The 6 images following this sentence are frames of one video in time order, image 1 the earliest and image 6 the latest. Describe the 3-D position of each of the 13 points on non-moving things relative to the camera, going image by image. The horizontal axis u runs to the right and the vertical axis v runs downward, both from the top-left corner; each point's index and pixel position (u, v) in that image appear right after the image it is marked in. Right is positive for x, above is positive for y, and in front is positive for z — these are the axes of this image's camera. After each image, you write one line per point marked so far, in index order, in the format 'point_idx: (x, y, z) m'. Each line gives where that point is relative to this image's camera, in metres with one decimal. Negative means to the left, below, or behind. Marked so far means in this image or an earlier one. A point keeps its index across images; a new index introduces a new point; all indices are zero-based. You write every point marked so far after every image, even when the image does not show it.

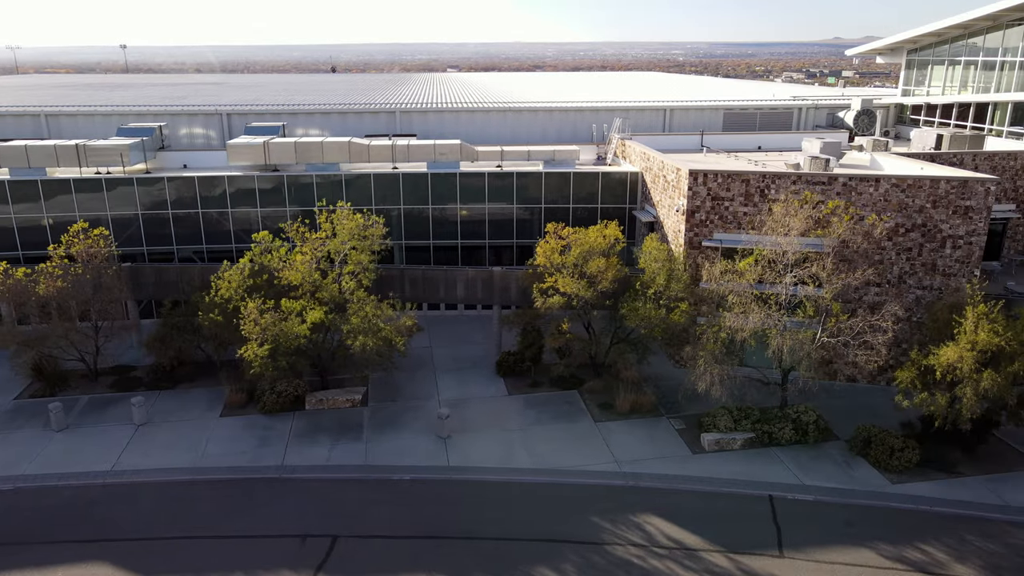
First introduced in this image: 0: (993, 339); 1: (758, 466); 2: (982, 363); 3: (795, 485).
0: (+8.7, -0.9, +16.6) m
1: (+4.9, -3.5, +18.0) m
2: (+8.7, -1.4, +16.8) m
3: (+5.4, -3.7, +17.2) m
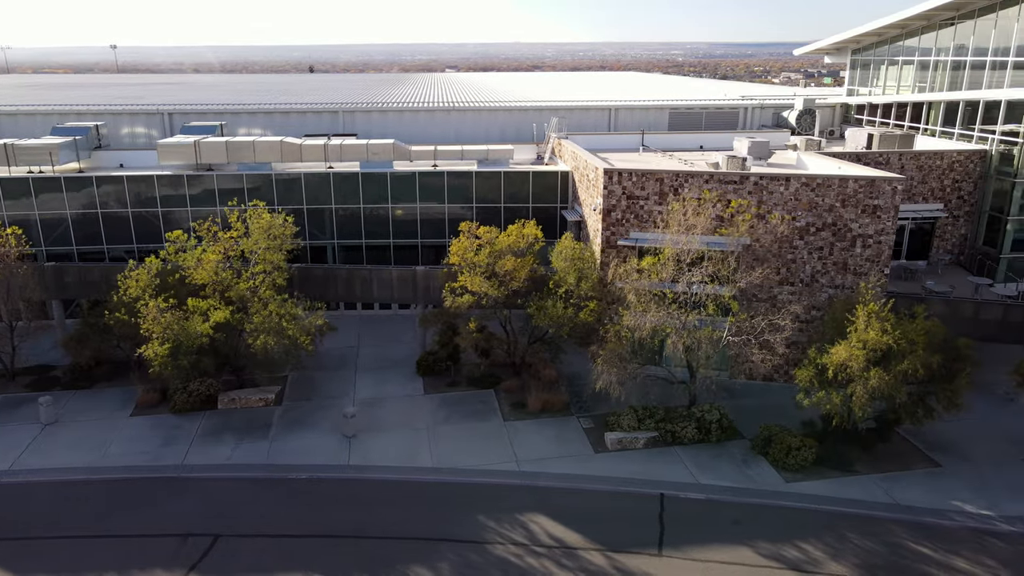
0: (+6.7, -0.9, +16.6) m
1: (+2.9, -3.5, +18.0) m
2: (+6.7, -1.4, +16.8) m
3: (+3.3, -3.7, +17.2) m
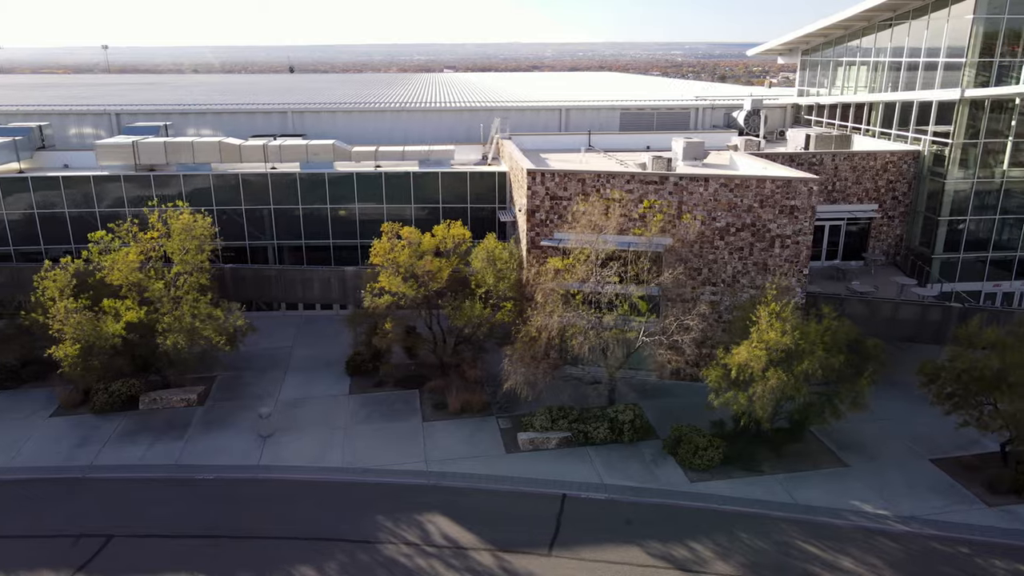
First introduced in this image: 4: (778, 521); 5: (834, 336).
0: (+4.9, -0.9, +16.6) m
1: (+1.1, -3.5, +18.1) m
2: (+4.9, -1.4, +16.9) m
3: (+1.5, -3.7, +17.2) m
4: (+4.6, -4.0, +15.7) m
5: (+6.2, -0.9, +17.4) m
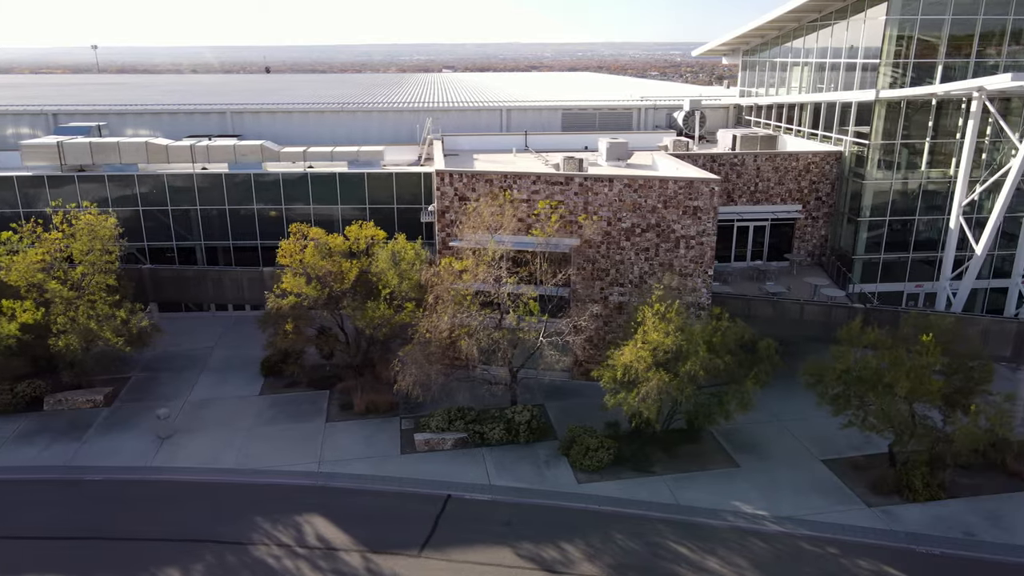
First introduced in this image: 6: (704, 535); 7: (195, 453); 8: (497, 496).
0: (+2.8, -0.9, +16.6) m
1: (-1.1, -3.5, +18.0) m
2: (+2.8, -1.4, +16.9) m
3: (-0.6, -3.7, +17.2) m
4: (+2.5, -4.1, +15.7) m
5: (+4.1, -0.9, +17.4) m
6: (+3.2, -4.2, +15.3) m
7: (-6.6, -3.4, +18.7) m
8: (-0.3, -3.9, +16.8) m
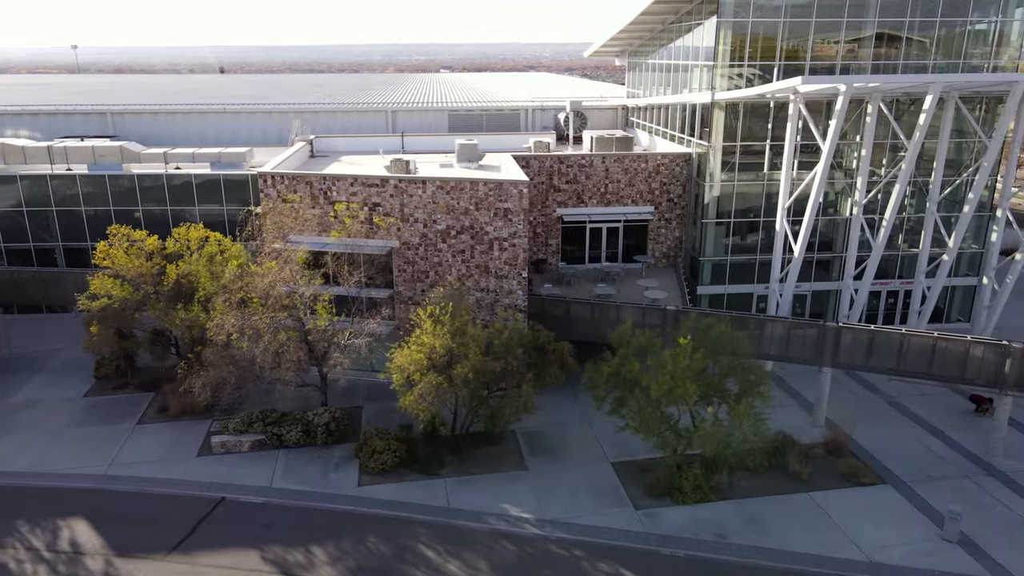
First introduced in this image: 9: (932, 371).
0: (-1.4, -1.0, +16.6) m
1: (-5.3, -3.6, +18.0) m
2: (-1.4, -1.5, +16.9) m
3: (-4.8, -3.8, +17.2) m
4: (-1.7, -4.1, +15.7) m
5: (-0.1, -1.0, +17.4) m
6: (-0.9, -4.2, +15.3) m
7: (-10.7, -3.5, +18.7) m
8: (-4.4, -3.9, +16.8) m
9: (+8.5, -1.7, +18.5) m
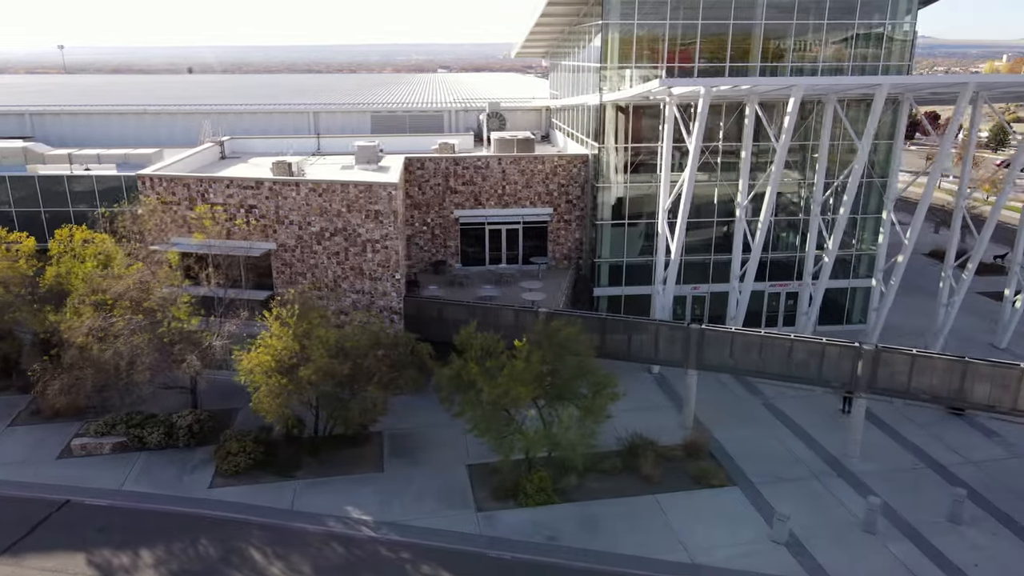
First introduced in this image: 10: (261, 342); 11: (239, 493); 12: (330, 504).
0: (-4.3, -1.0, +16.6) m
1: (-8.1, -3.6, +18.0) m
2: (-4.3, -1.5, +16.9) m
3: (-7.6, -3.8, +17.2) m
4: (-4.5, -4.1, +15.7) m
5: (-3.0, -1.0, +17.4) m
6: (-3.7, -4.3, +15.4) m
7: (-13.6, -3.5, +18.6) m
8: (-7.3, -3.9, +16.8) m
9: (+5.7, -1.7, +18.5) m
10: (-4.7, -1.0, +17.2) m
11: (-5.1, -3.8, +17.0) m
12: (-3.3, -3.9, +16.6) m
